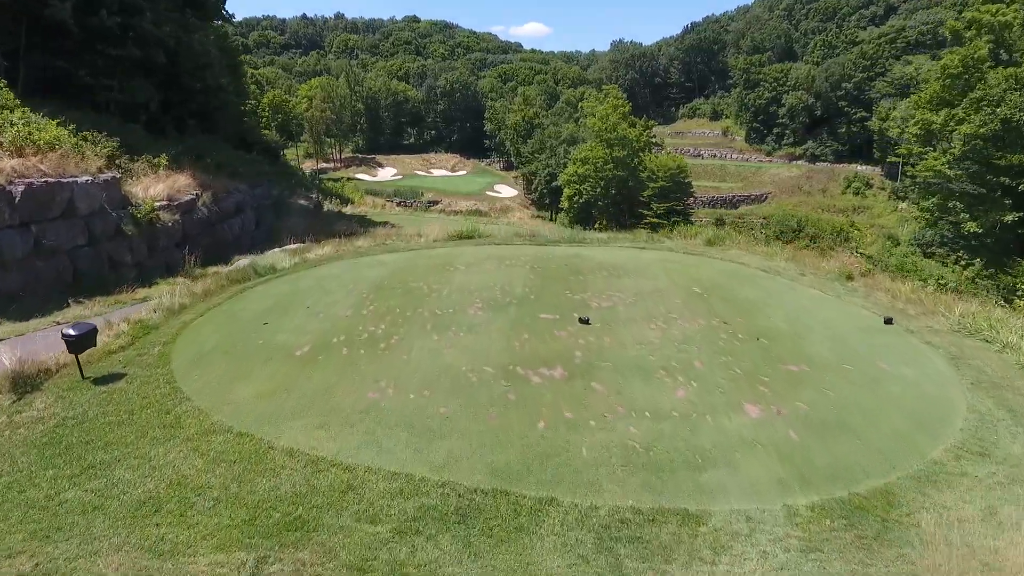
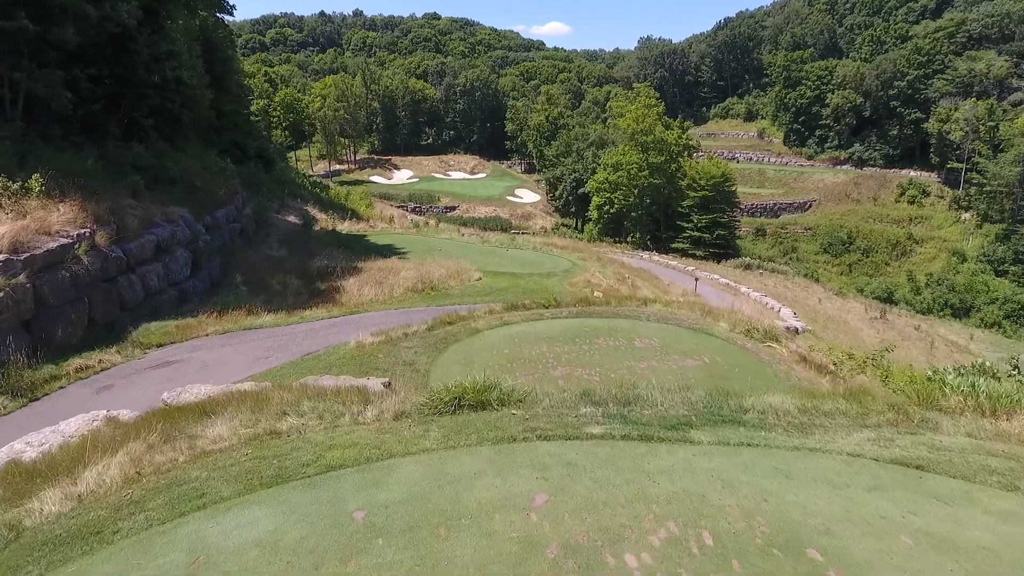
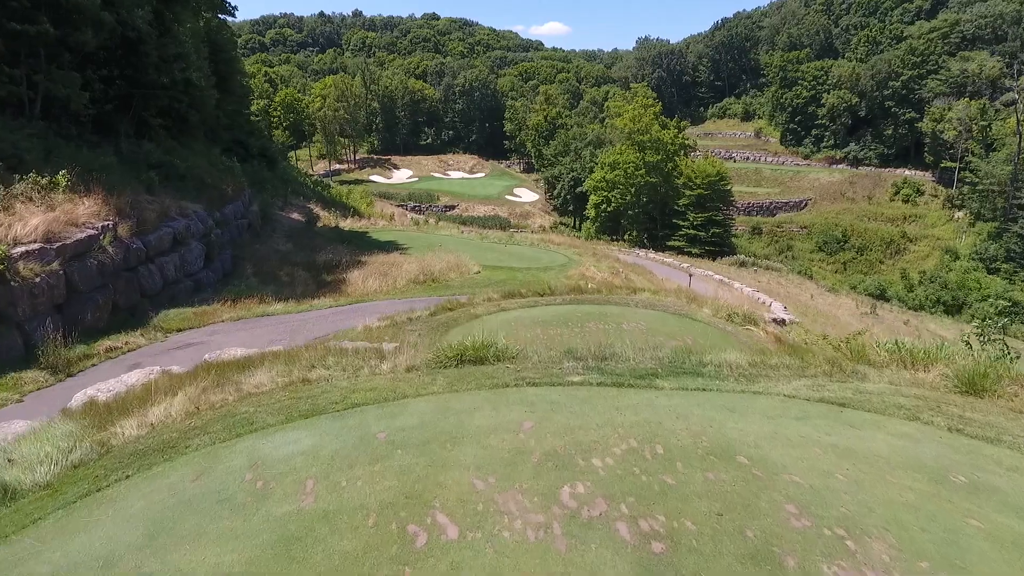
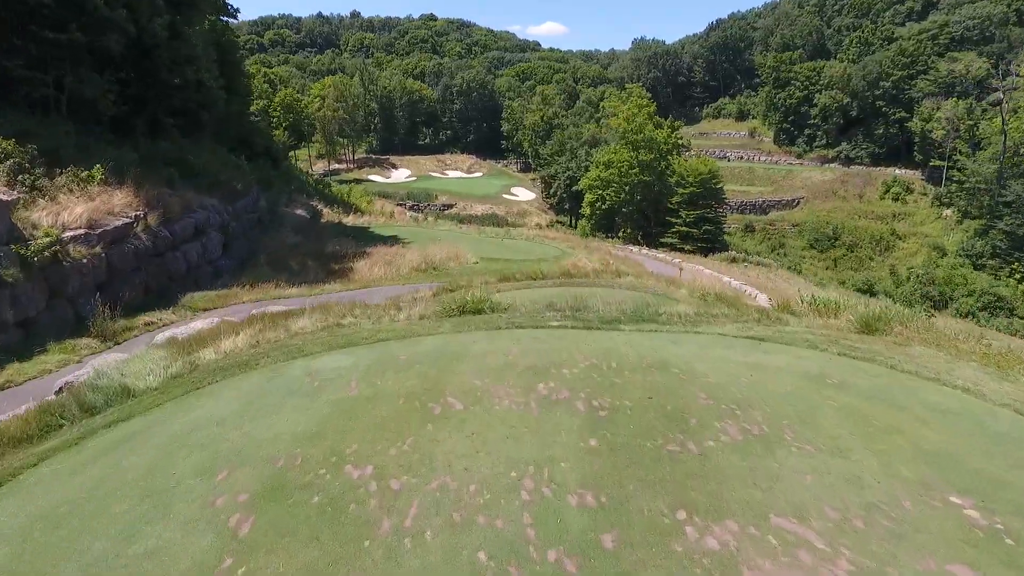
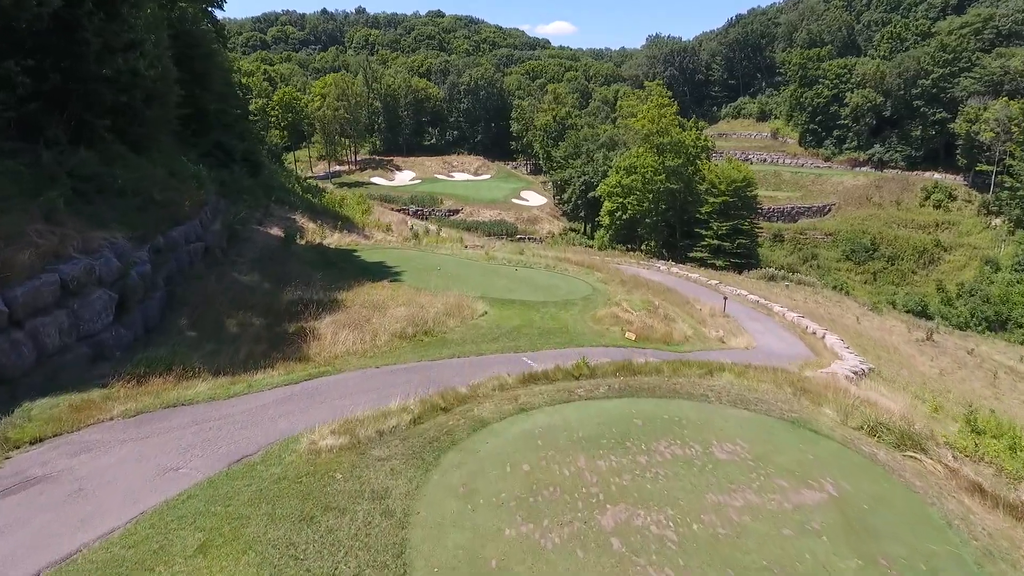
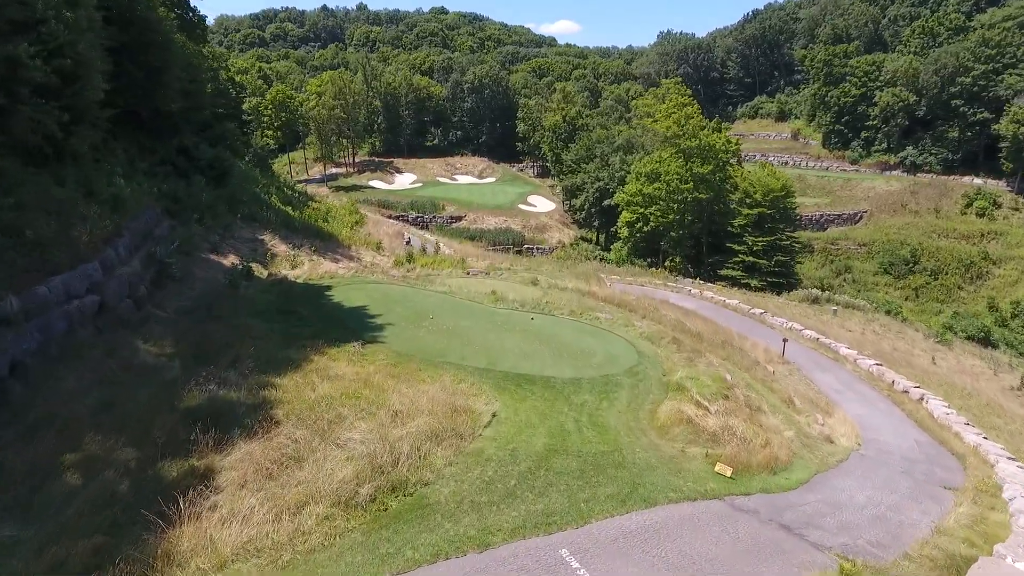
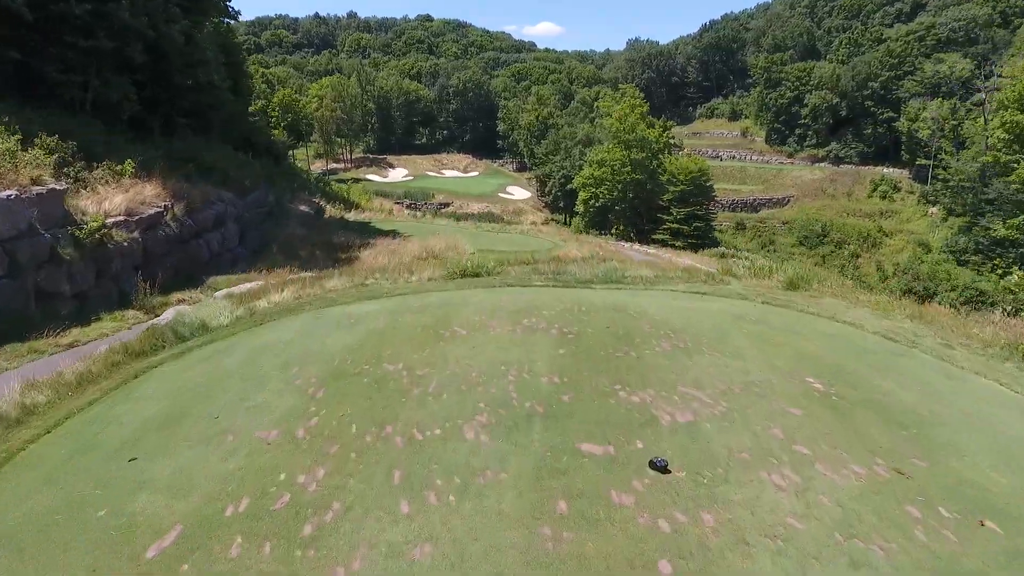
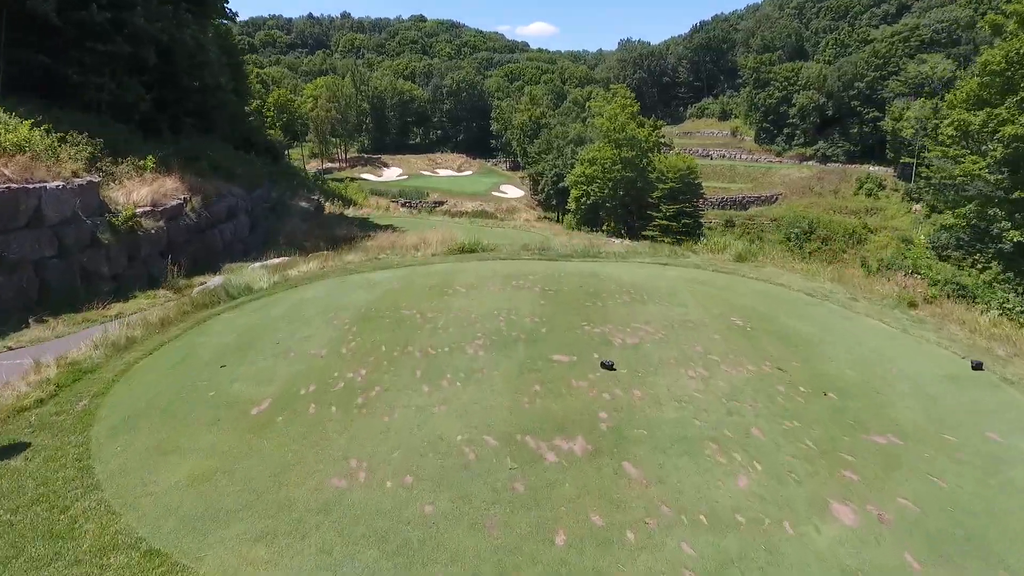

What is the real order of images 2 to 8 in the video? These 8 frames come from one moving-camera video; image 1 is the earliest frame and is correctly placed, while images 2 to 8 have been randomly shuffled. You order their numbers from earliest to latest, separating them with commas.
8, 7, 4, 3, 2, 5, 6
